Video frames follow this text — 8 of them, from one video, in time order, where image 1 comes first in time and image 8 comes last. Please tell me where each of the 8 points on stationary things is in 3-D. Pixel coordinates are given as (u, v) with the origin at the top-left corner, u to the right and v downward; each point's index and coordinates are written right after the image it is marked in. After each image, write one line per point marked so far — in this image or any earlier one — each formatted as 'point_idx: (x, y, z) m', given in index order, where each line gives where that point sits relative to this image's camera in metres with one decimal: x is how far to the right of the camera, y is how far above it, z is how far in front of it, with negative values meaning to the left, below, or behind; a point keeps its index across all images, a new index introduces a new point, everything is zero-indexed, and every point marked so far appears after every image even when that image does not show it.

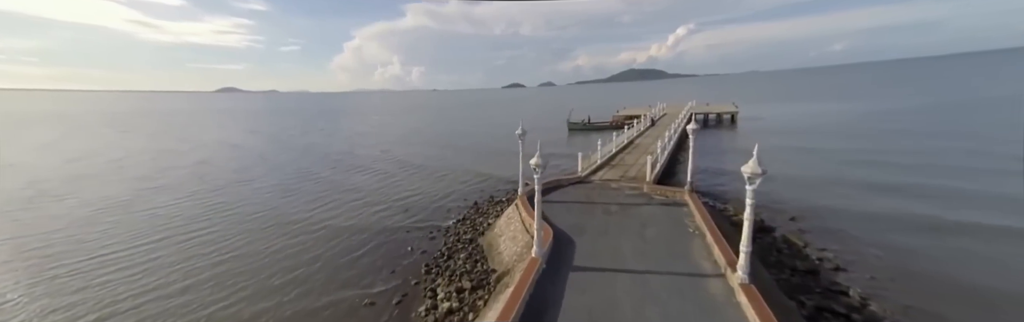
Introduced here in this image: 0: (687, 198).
0: (+6.3, -1.3, +12.7) m
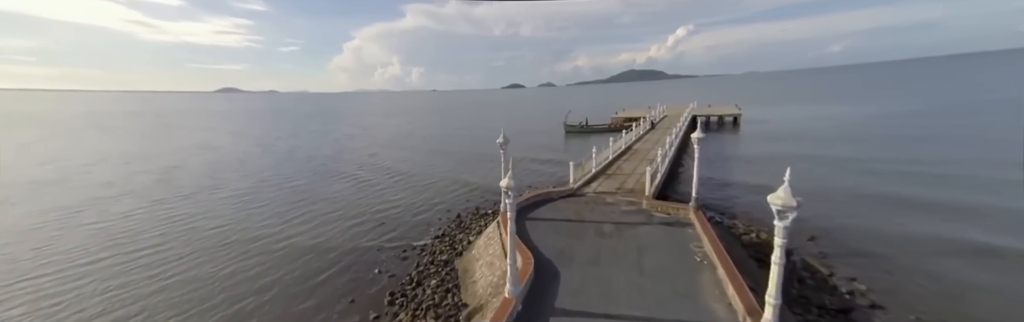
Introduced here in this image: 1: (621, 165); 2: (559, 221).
0: (+5.6, -1.8, +11.1) m
1: (+5.7, -0.2, +18.4) m
2: (+1.6, -2.0, +11.8) m
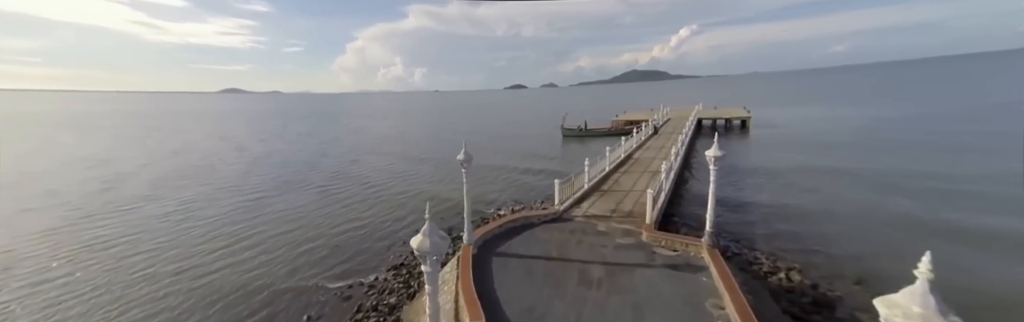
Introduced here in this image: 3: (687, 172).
0: (+4.7, -2.3, +8.5) m
1: (+4.8, -0.8, +15.9) m
2: (+0.6, -2.5, +9.3) m
3: (+9.7, -0.7, +19.5) m
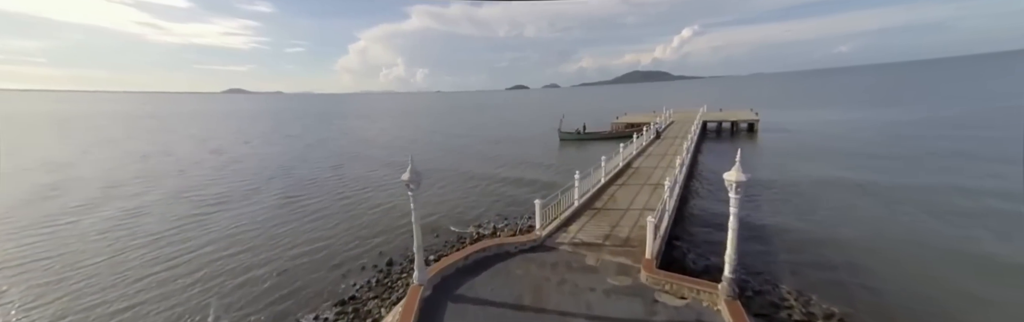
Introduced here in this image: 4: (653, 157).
0: (+3.8, -2.7, +6.4) m
1: (+4.0, -1.2, +13.8) m
2: (-0.2, -3.0, +7.2) m
3: (+8.9, -1.2, +17.3) m
4: (+7.7, +0.2, +19.3) m
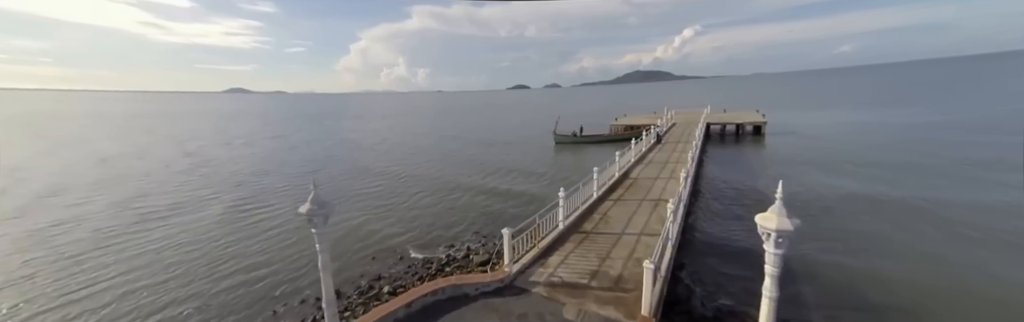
0: (+3.0, -3.2, +4.3) m
1: (+3.2, -1.6, +11.7) m
2: (-1.1, -3.4, +5.1) m
3: (+8.1, -1.6, +15.3) m
4: (+6.9, -0.2, +17.3) m
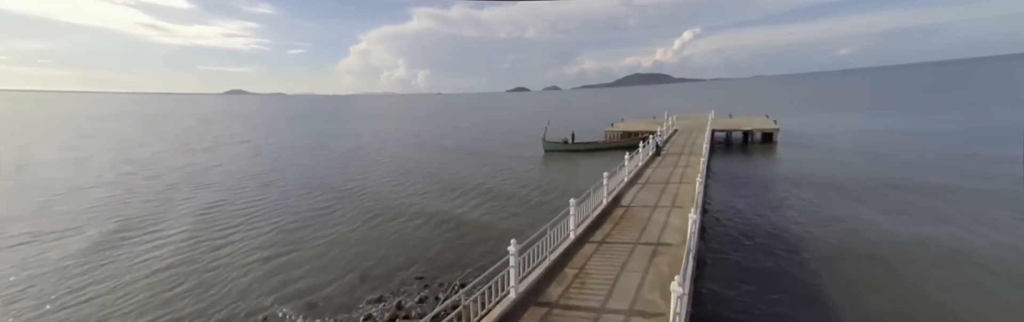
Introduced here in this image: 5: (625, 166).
0: (+1.6, -3.9, +1.0) m
1: (+1.8, -2.4, +8.4) m
2: (-2.5, -4.1, +1.8) m
3: (+6.7, -2.4, +11.9) m
4: (+5.5, -1.0, +13.9) m
5: (+4.7, -0.2, +15.0) m
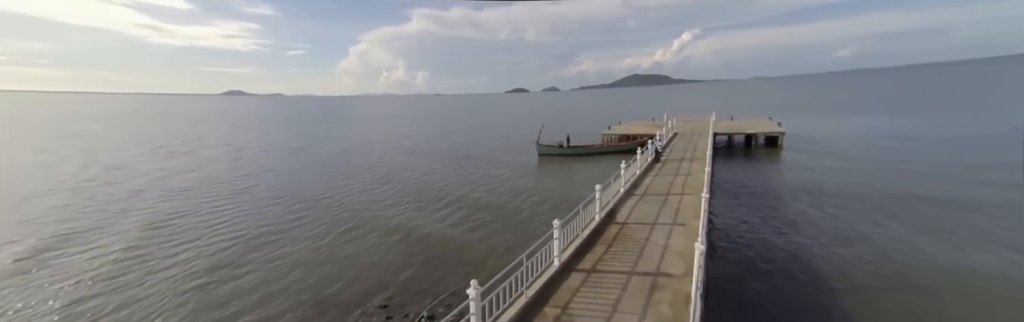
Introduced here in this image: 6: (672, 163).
0: (+1.0, -4.1, -0.4) m
1: (+1.2, -2.7, +6.9) m
2: (-3.0, -4.4, +0.4) m
3: (+6.1, -2.7, +10.5) m
4: (+4.9, -1.3, +12.5) m
5: (+4.1, -0.5, +13.6) m
6: (+8.0, -0.1, +18.1) m
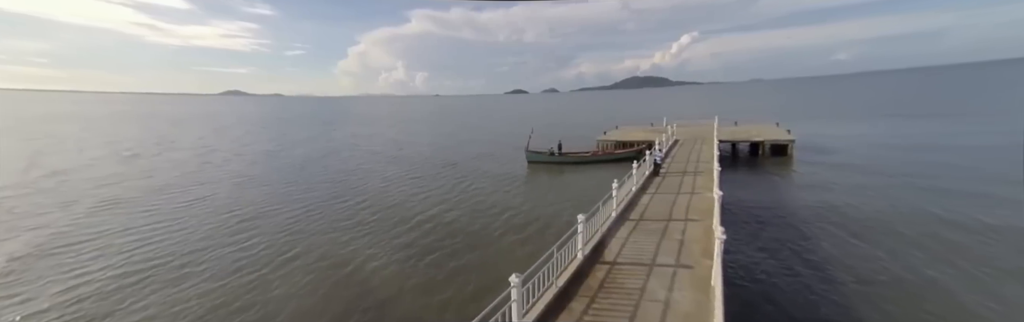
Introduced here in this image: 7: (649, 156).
0: (+0.1, -4.6, -2.7) m
1: (+0.2, -3.2, +4.7) m
2: (-4.0, -4.8, -1.9) m
3: (+5.1, -3.2, +8.3) m
4: (+3.9, -1.9, +10.3) m
5: (+3.1, -1.0, +11.3) m
6: (+7.0, -0.6, +15.8) m
7: (+6.5, +0.4, +16.9) m
